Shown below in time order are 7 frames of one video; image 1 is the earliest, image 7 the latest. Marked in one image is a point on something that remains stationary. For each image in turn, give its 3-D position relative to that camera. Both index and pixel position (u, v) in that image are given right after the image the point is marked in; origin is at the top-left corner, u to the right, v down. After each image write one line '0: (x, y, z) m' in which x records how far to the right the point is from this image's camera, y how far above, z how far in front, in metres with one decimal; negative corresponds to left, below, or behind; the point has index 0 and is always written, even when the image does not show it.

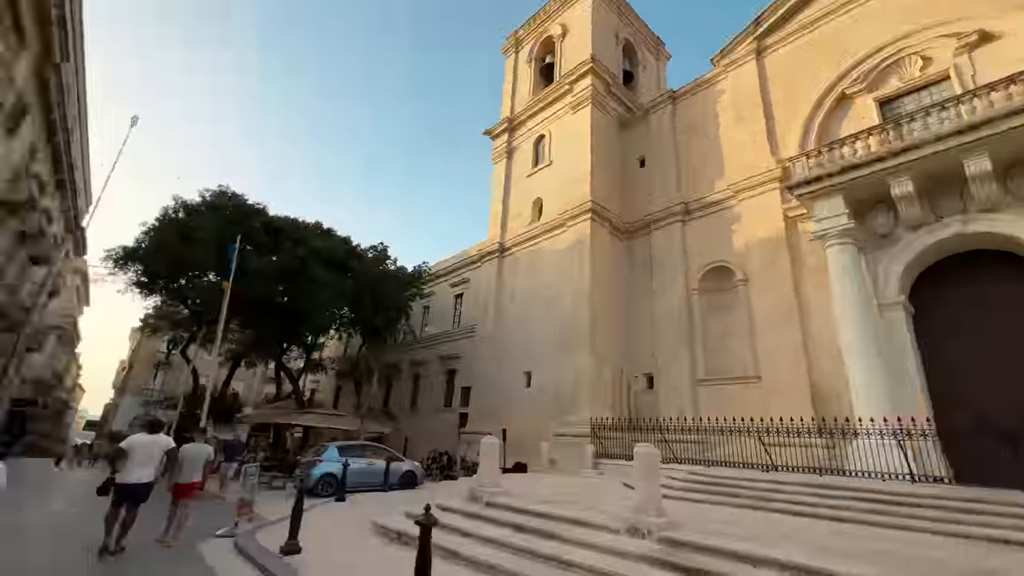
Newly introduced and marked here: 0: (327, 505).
0: (-4.8, -5.7, +11.8) m
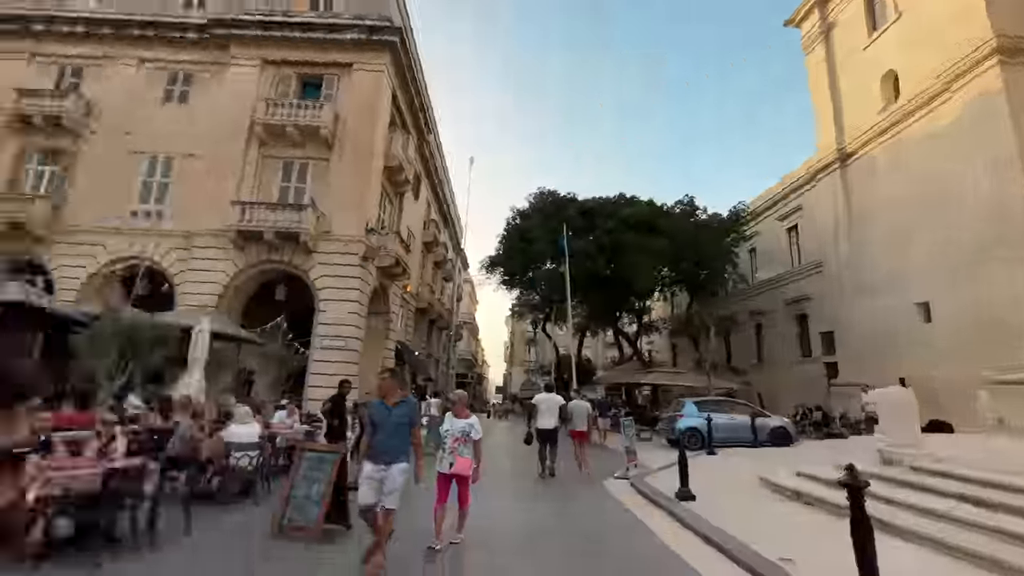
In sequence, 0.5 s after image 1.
0: (+5.1, -4.6, +12.1) m
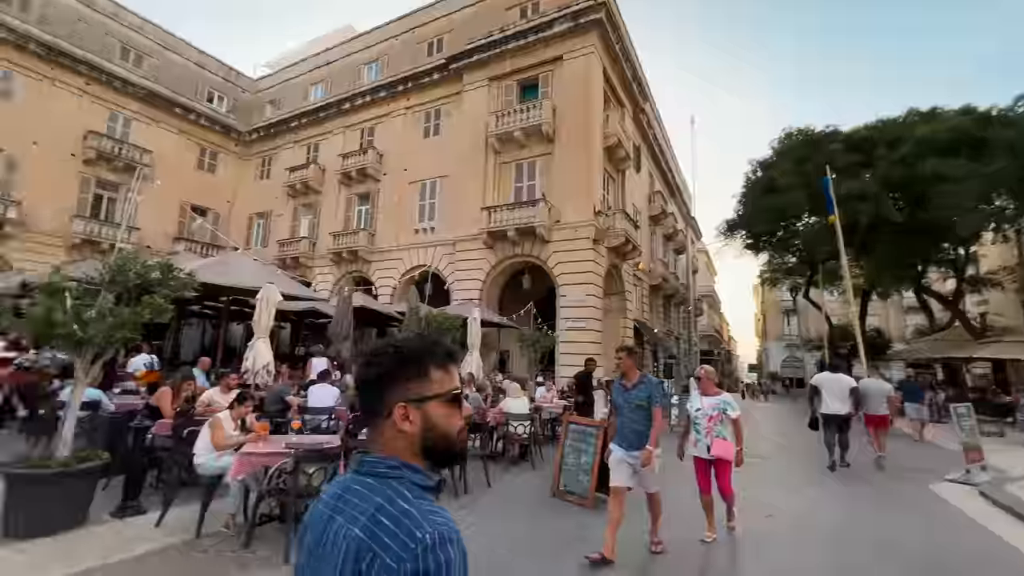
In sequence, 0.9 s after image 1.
0: (+10.8, -3.2, +8.1) m
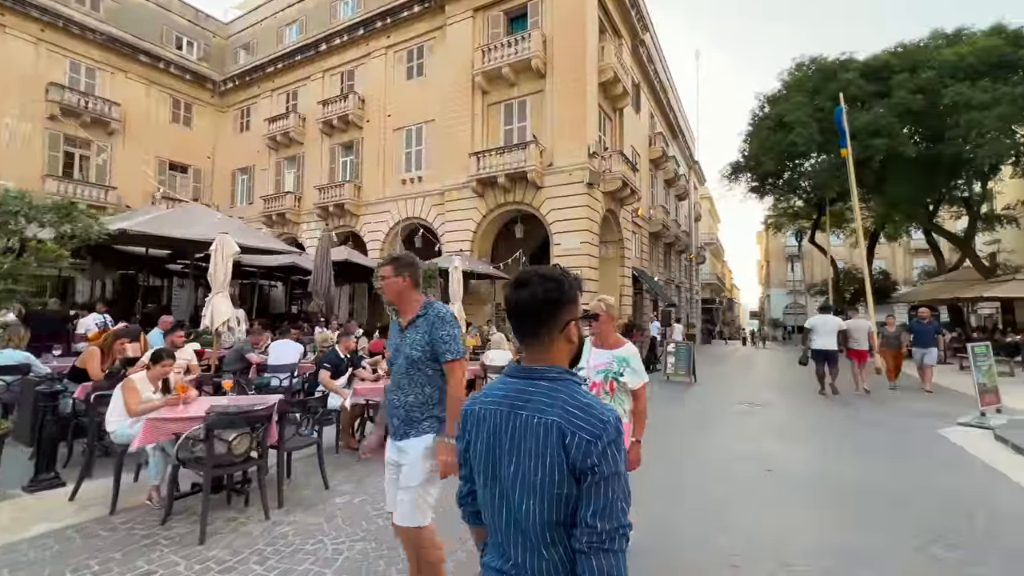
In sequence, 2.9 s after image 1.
0: (+10.5, -2.0, +7.6) m
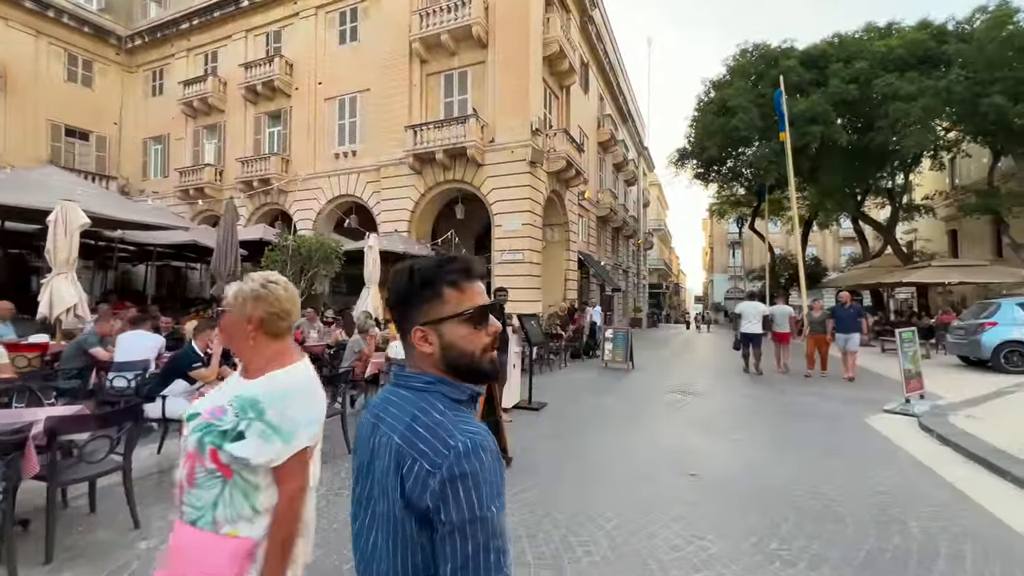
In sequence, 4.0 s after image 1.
0: (+9.2, -1.7, +7.9) m
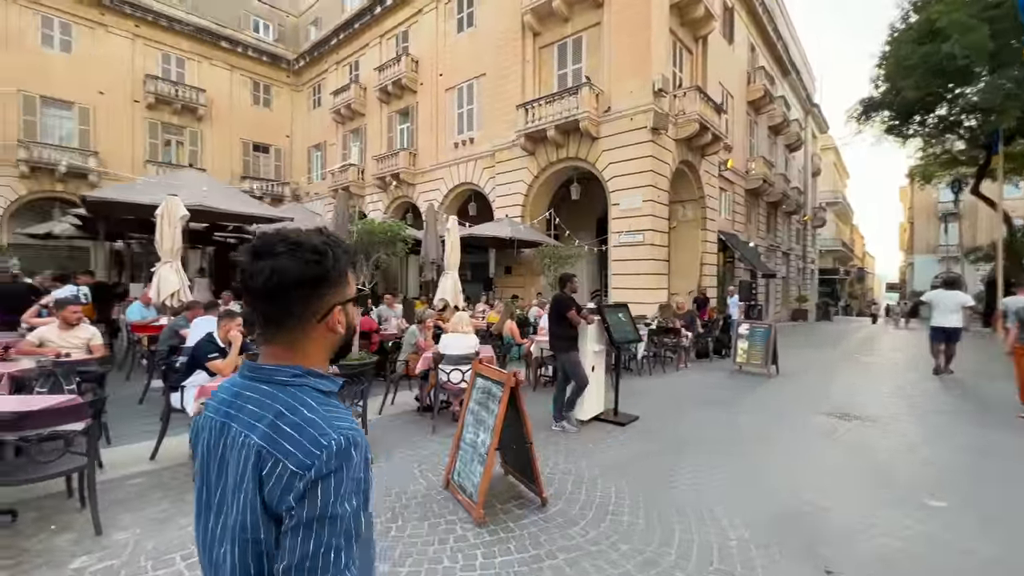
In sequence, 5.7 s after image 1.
0: (+10.1, -1.5, +3.8) m
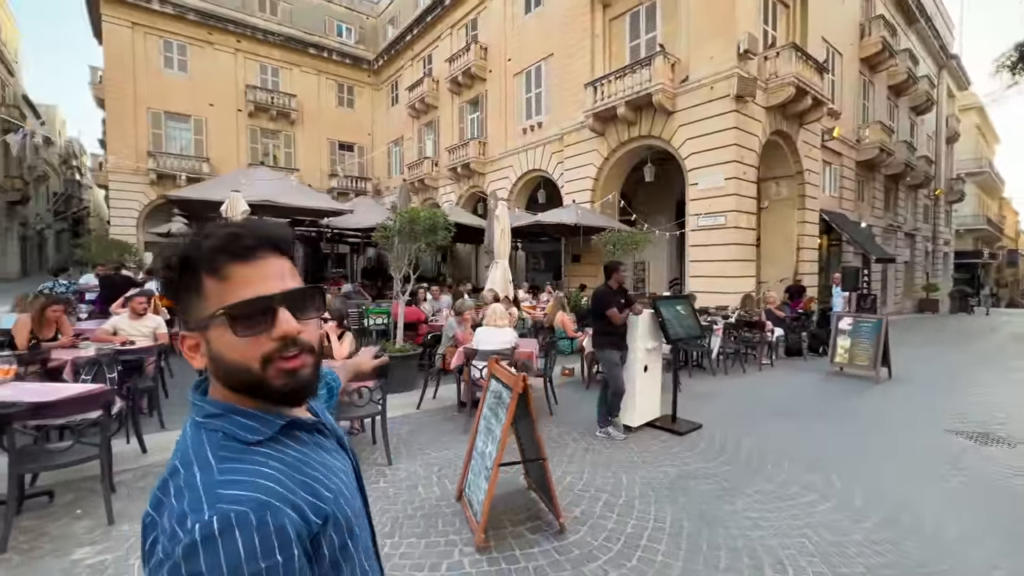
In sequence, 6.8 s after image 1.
0: (+10.1, -1.4, +1.5) m
